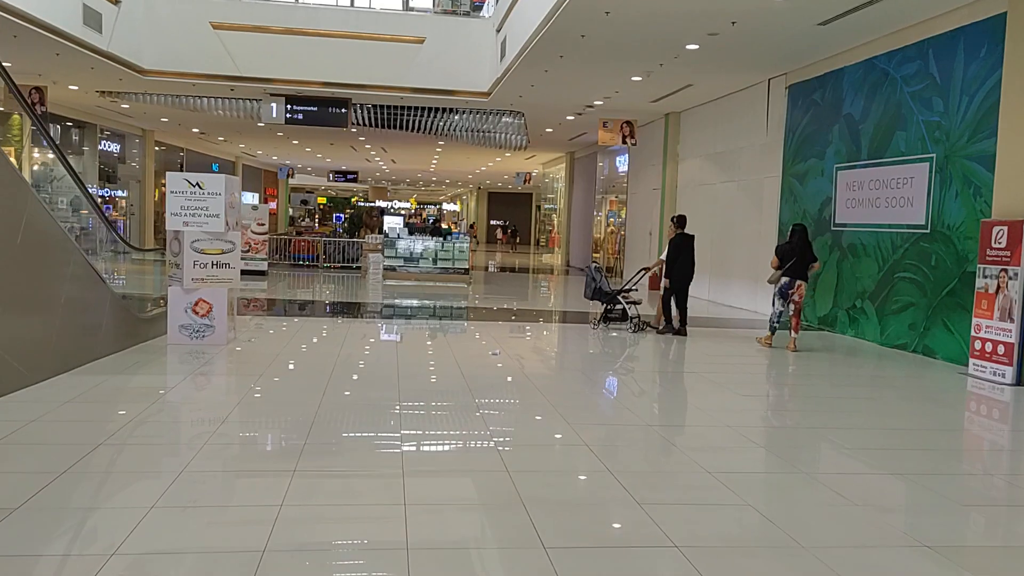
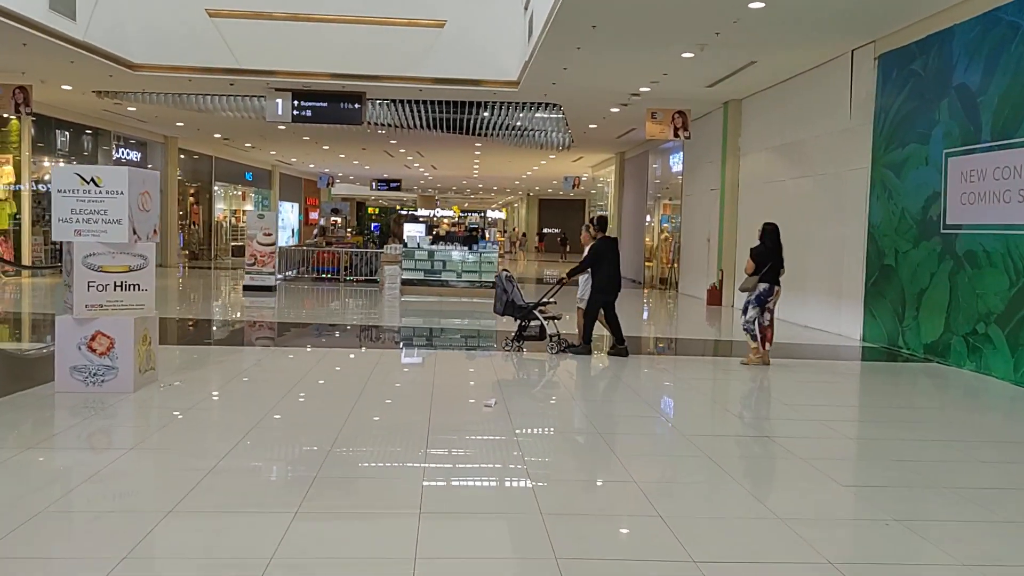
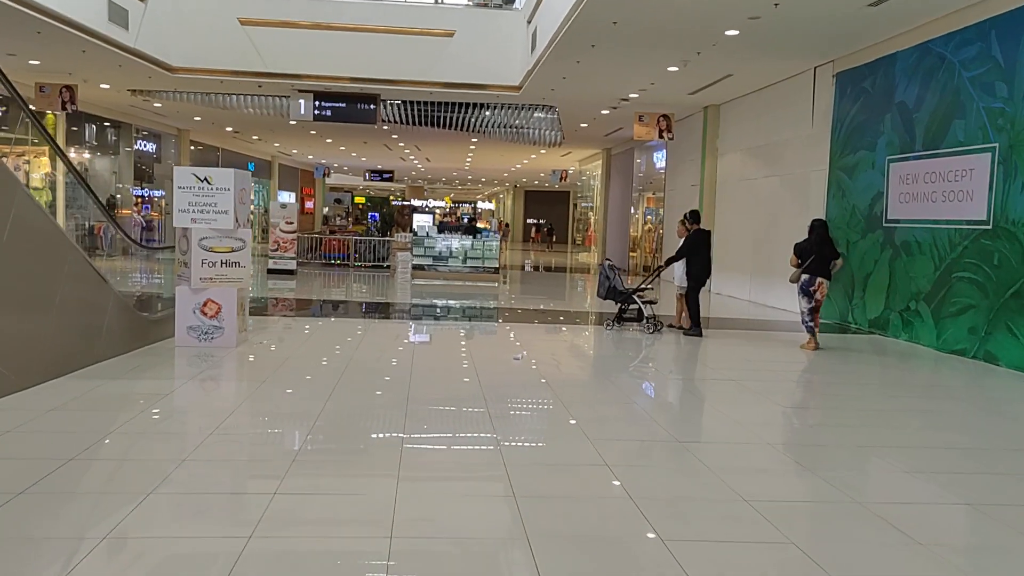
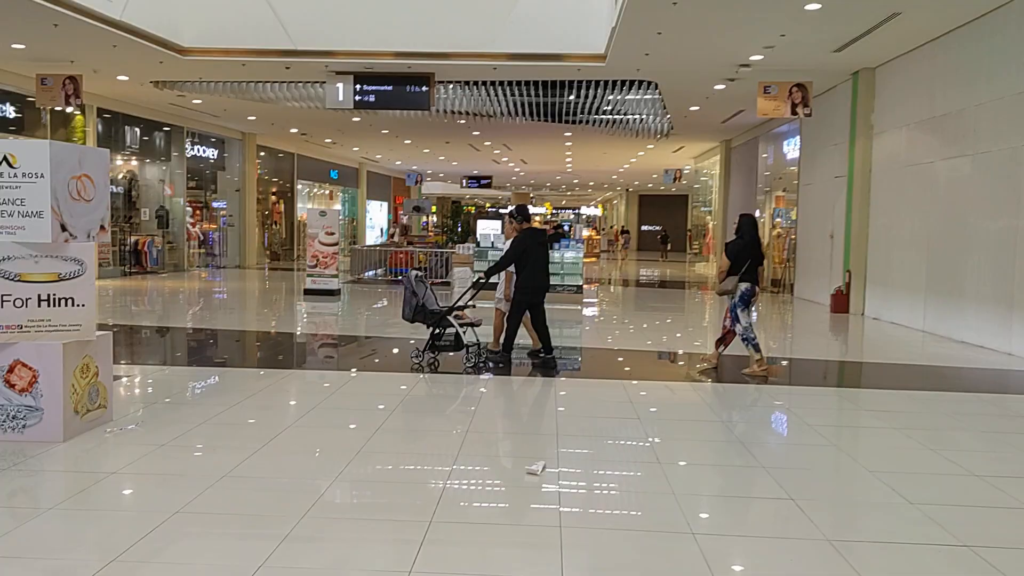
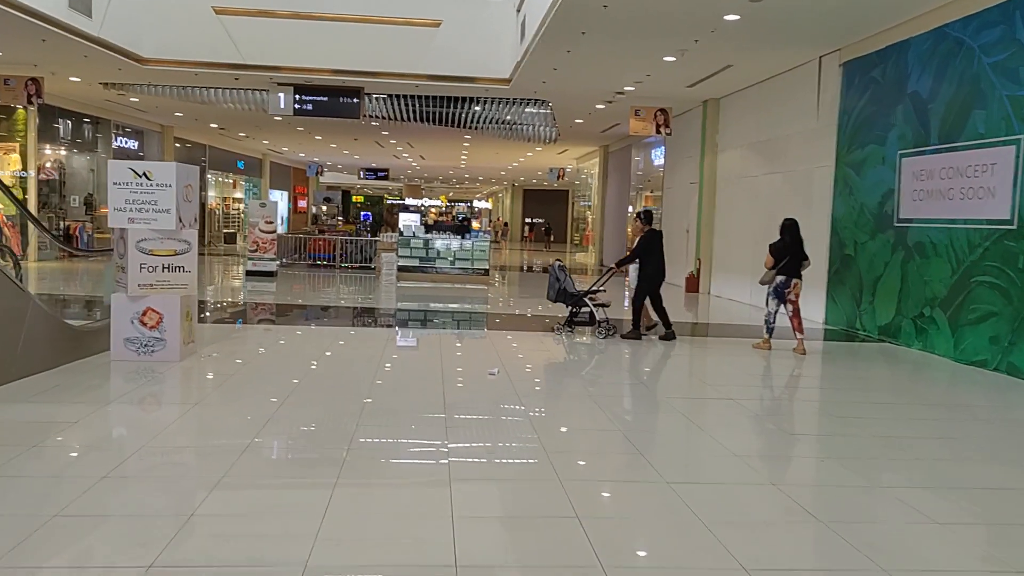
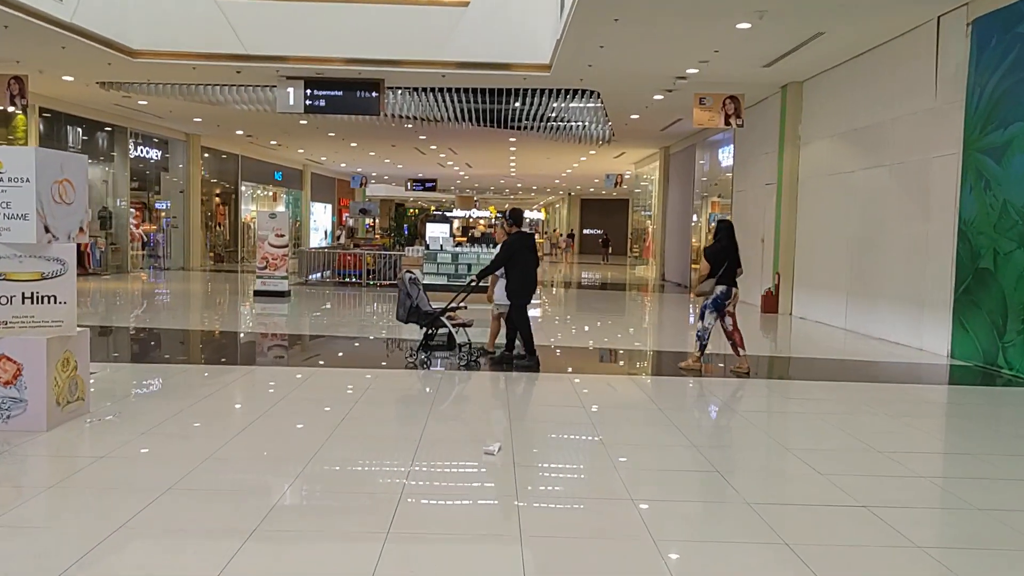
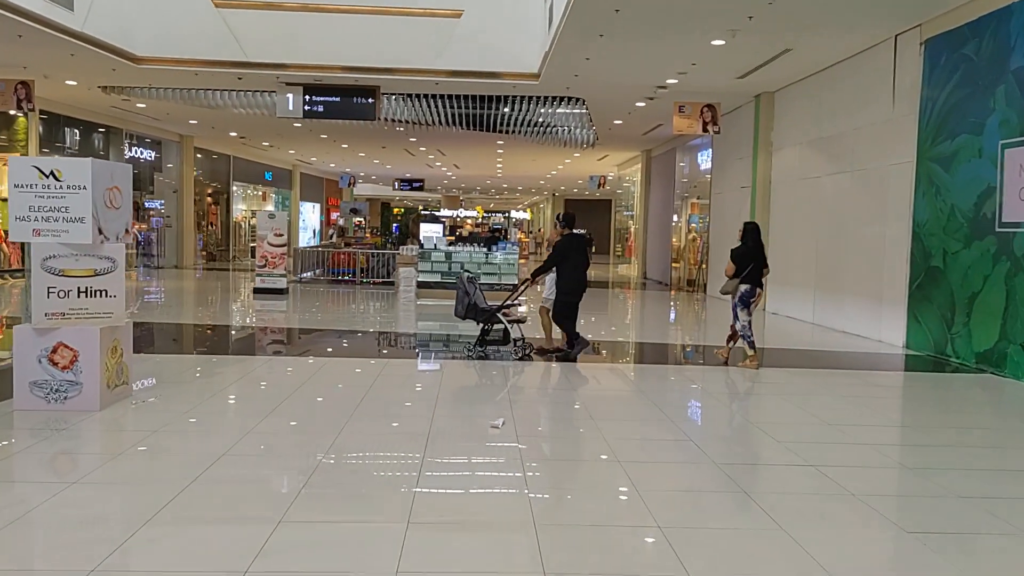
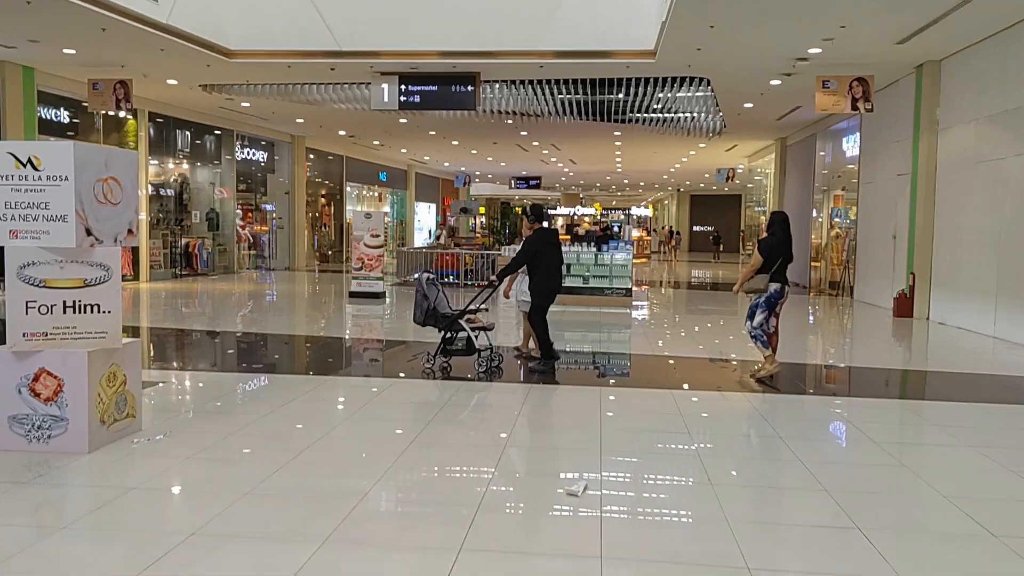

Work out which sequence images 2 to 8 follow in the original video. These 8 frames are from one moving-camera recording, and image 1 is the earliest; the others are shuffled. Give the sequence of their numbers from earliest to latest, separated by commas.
3, 5, 2, 7, 6, 4, 8
